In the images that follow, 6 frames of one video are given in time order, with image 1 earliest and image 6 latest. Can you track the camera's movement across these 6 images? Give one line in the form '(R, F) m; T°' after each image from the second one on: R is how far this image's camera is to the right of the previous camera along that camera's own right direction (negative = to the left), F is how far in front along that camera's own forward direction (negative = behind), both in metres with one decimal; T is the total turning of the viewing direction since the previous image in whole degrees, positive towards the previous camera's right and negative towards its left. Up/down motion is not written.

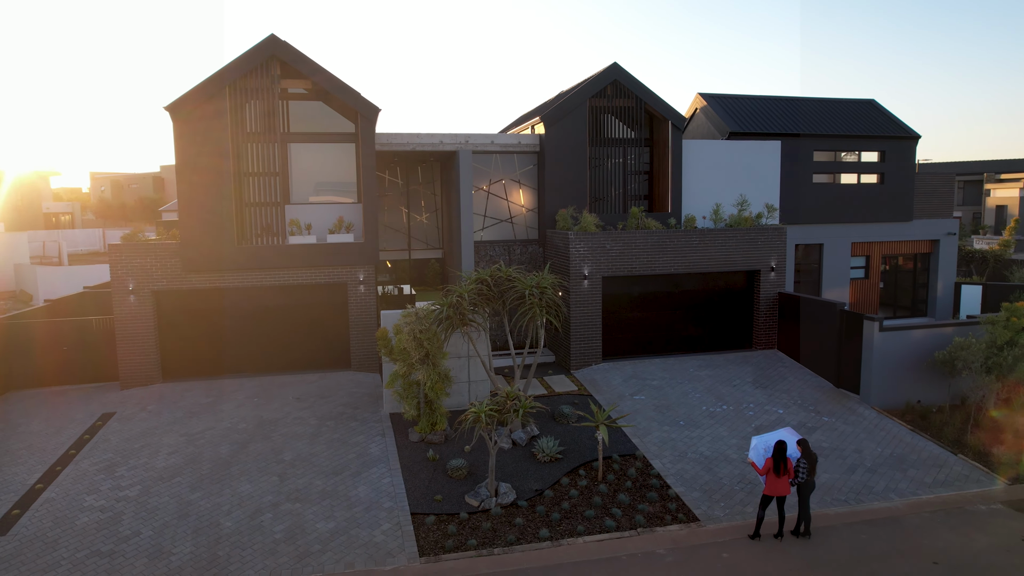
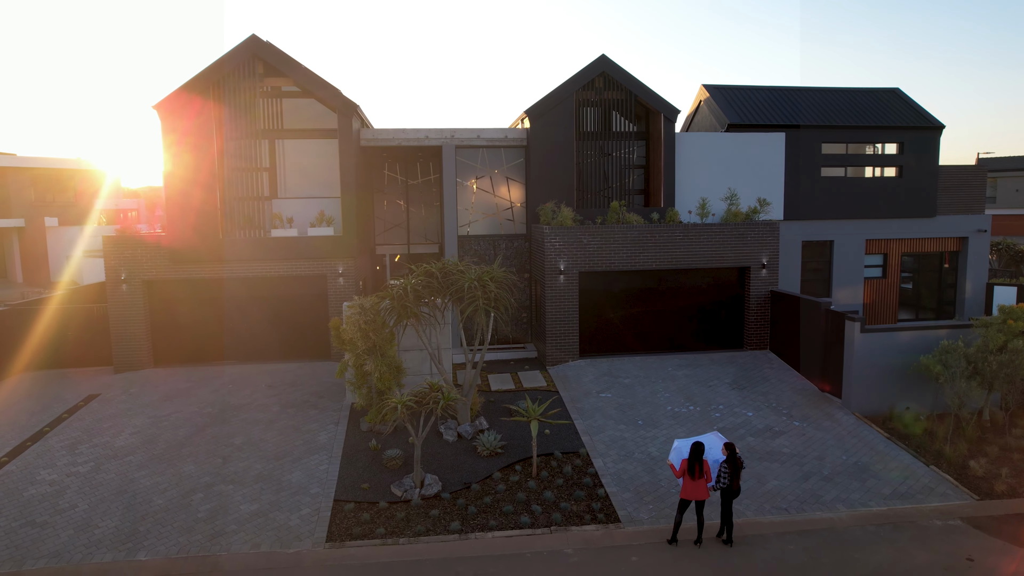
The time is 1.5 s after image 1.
(+2.0, +0.2) m; -6°
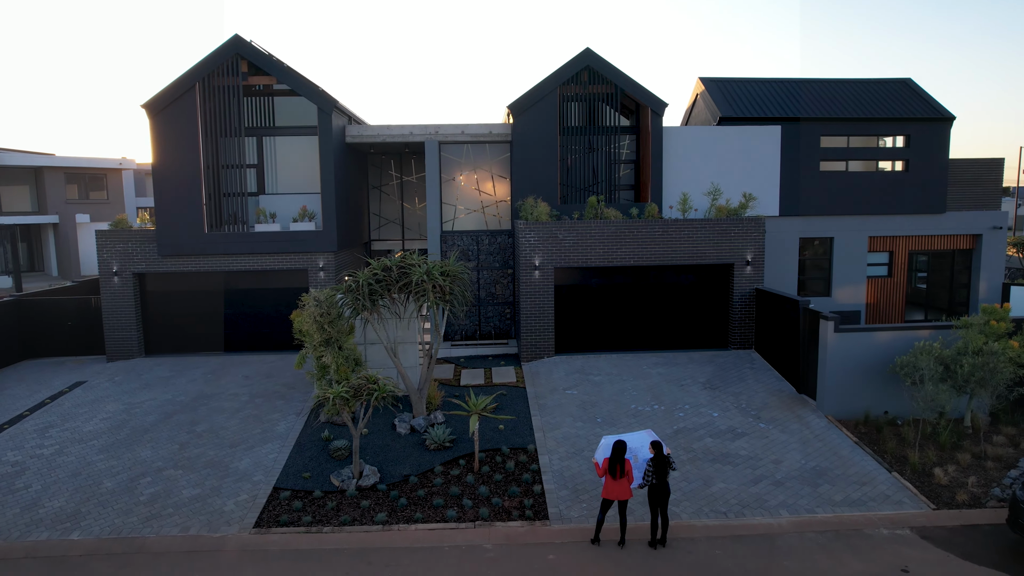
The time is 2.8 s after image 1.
(+1.6, +0.1) m; -4°
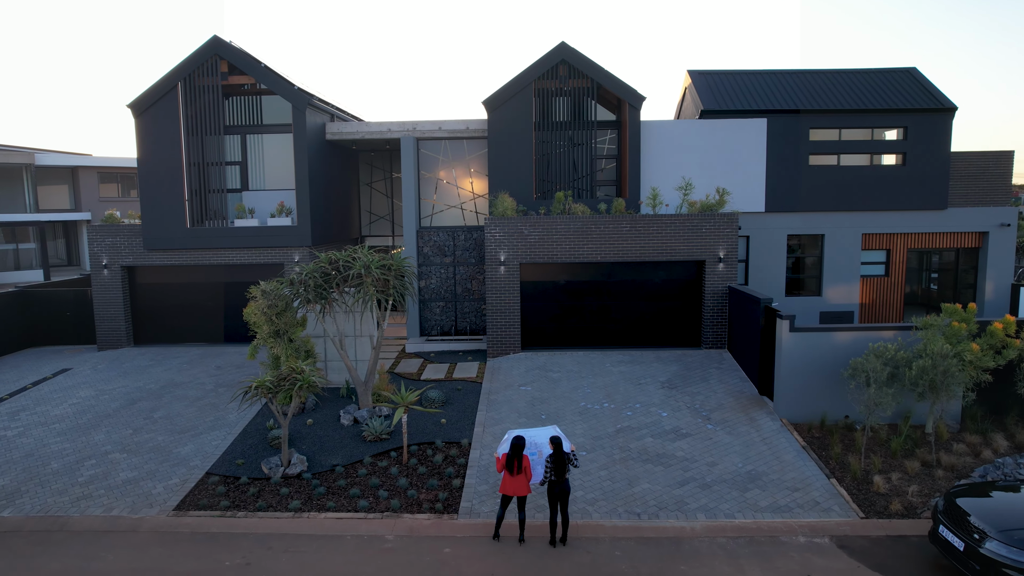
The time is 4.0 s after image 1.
(+1.9, +0.1) m; -4°
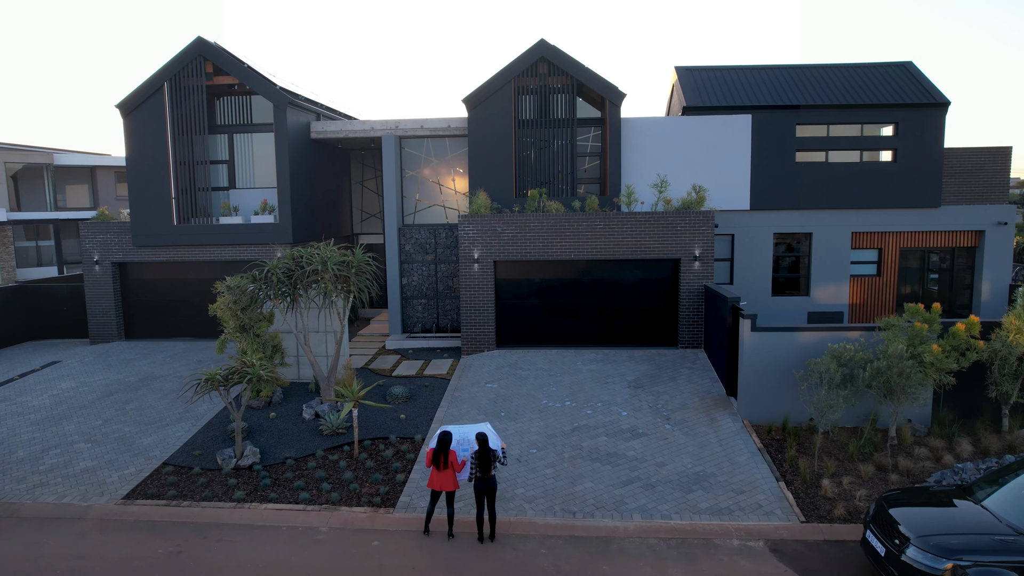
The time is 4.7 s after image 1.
(+1.3, 0.0) m; -3°
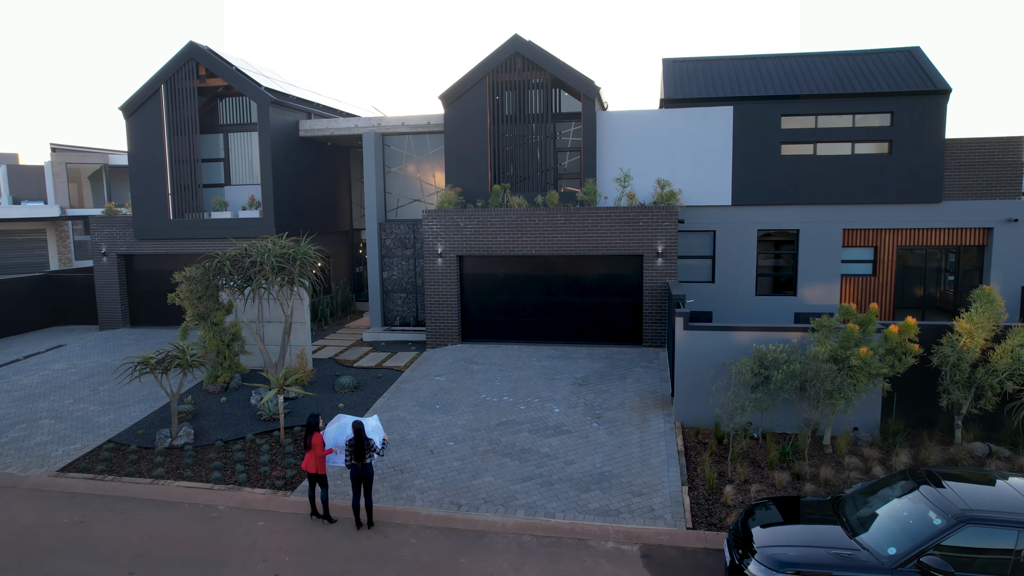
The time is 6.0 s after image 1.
(+2.4, +0.1) m; -6°
